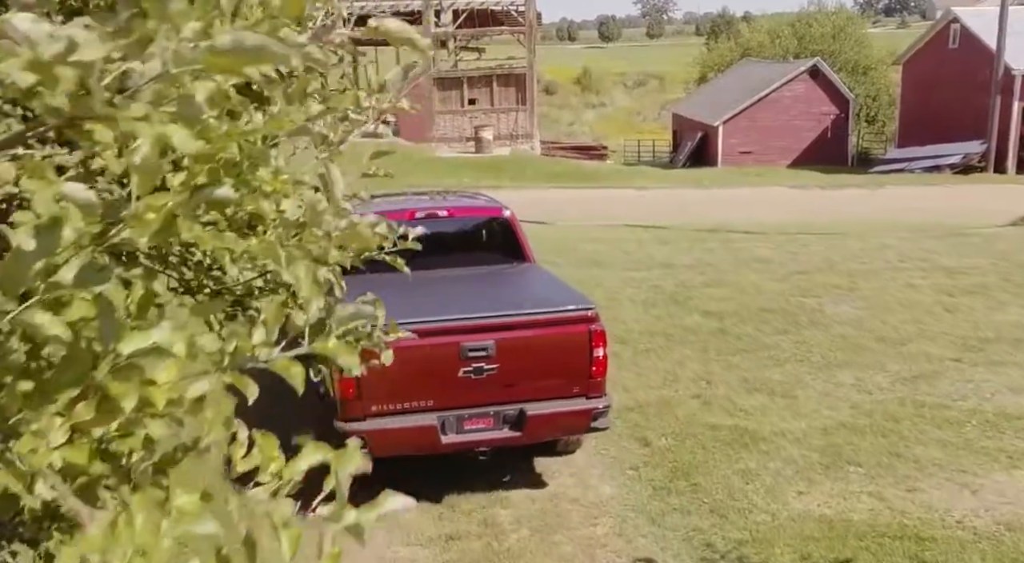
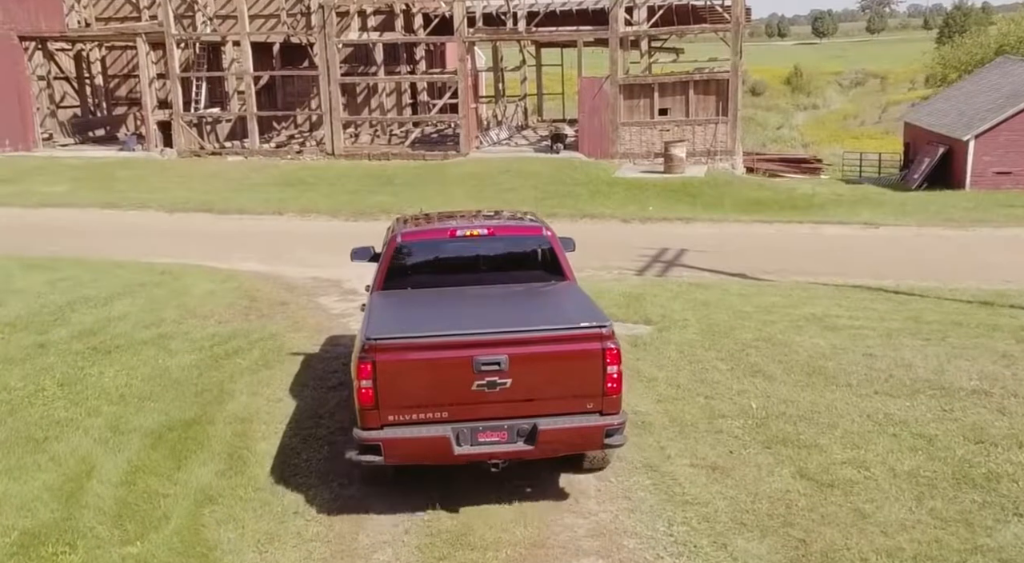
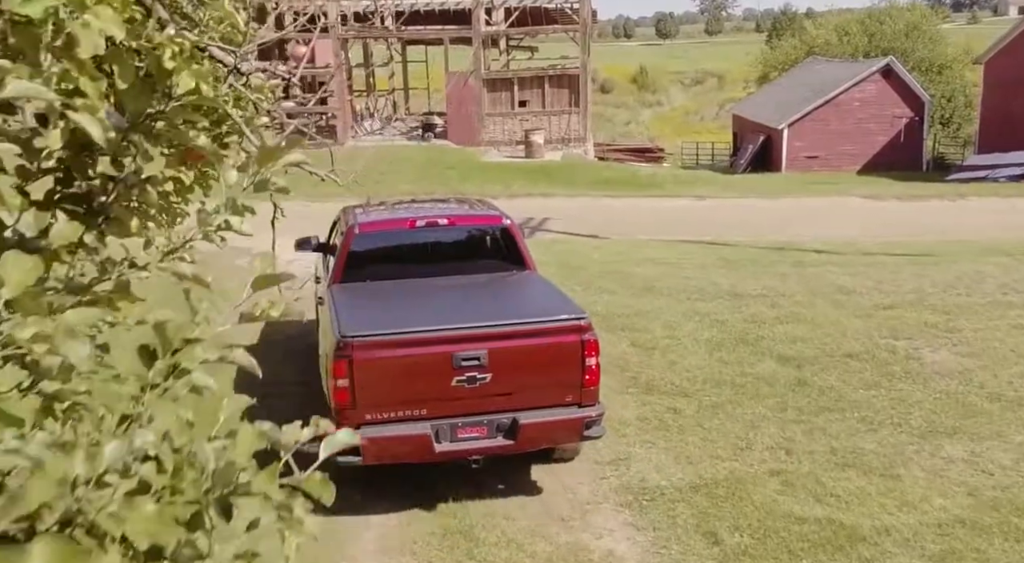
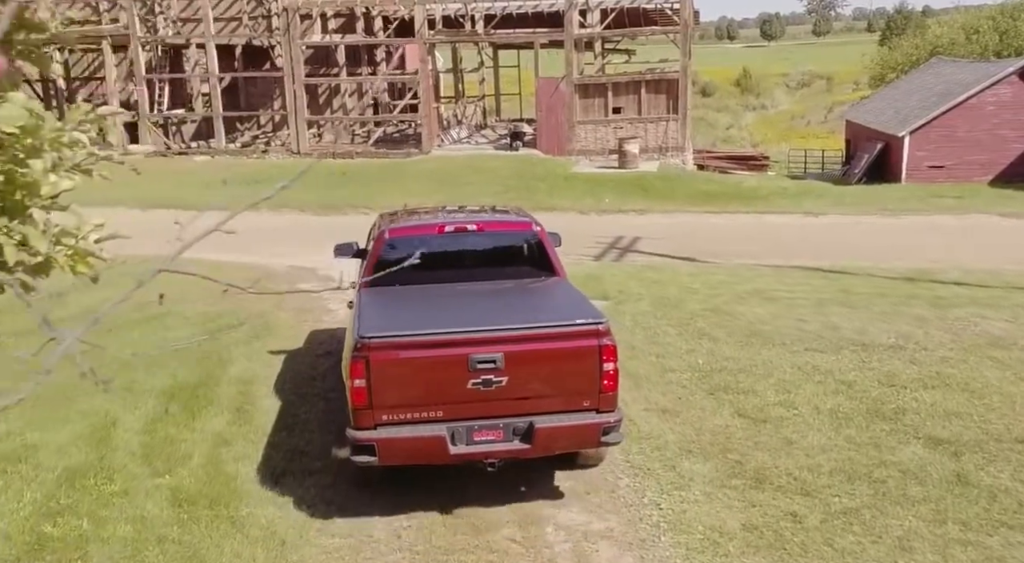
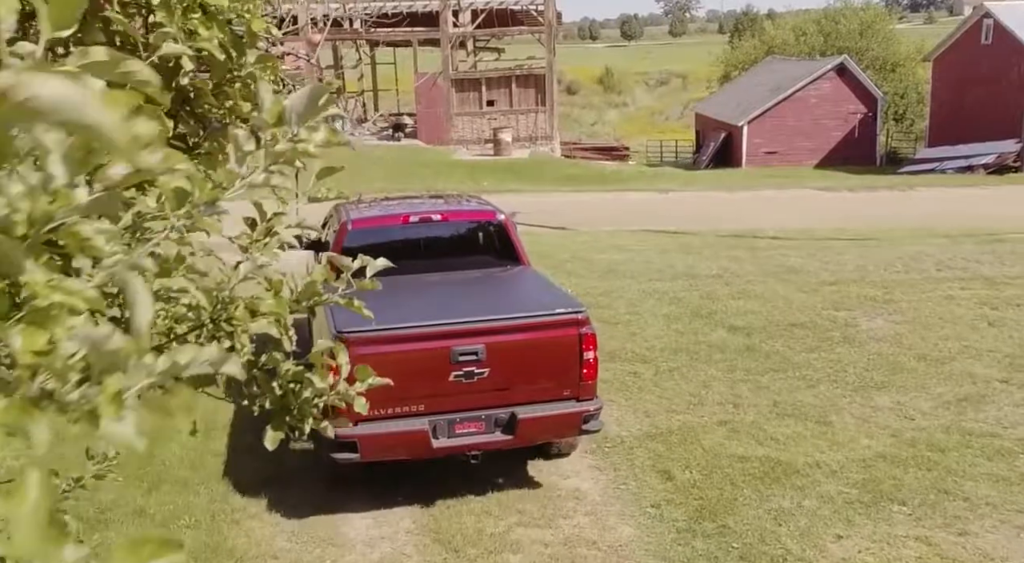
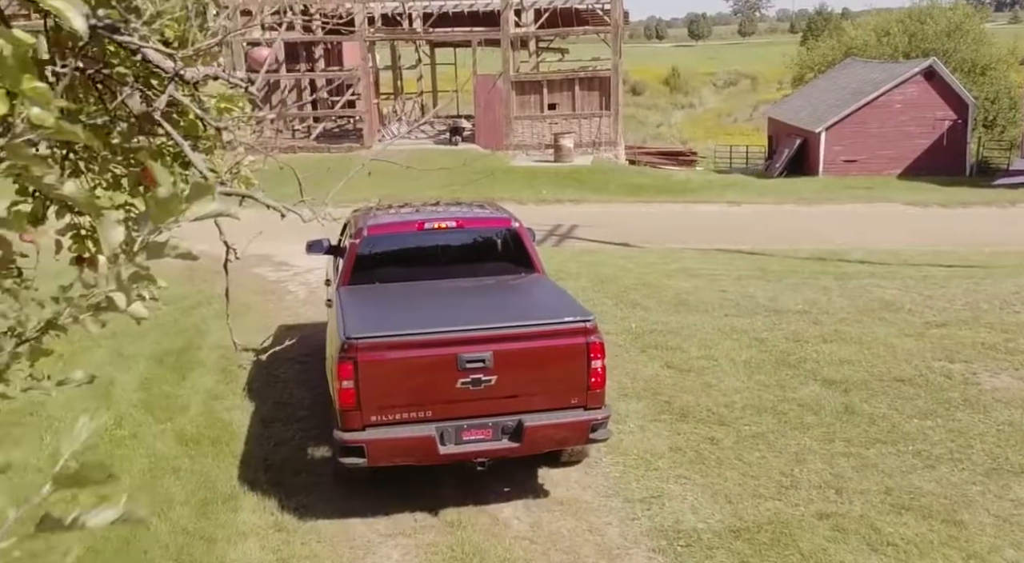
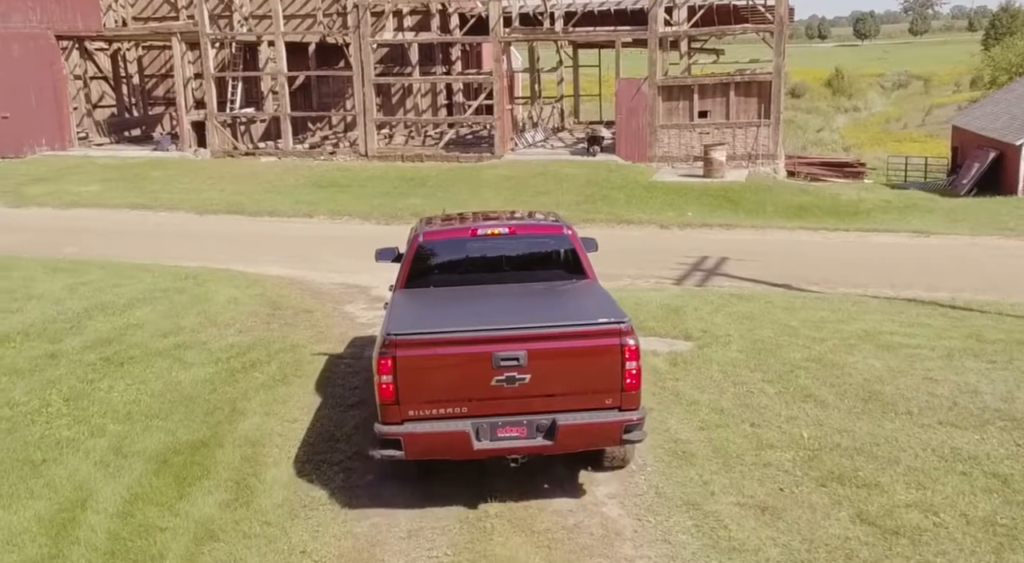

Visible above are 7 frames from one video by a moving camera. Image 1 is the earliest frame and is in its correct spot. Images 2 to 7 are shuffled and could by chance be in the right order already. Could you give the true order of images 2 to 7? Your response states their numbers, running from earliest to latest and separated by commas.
5, 3, 6, 4, 2, 7
